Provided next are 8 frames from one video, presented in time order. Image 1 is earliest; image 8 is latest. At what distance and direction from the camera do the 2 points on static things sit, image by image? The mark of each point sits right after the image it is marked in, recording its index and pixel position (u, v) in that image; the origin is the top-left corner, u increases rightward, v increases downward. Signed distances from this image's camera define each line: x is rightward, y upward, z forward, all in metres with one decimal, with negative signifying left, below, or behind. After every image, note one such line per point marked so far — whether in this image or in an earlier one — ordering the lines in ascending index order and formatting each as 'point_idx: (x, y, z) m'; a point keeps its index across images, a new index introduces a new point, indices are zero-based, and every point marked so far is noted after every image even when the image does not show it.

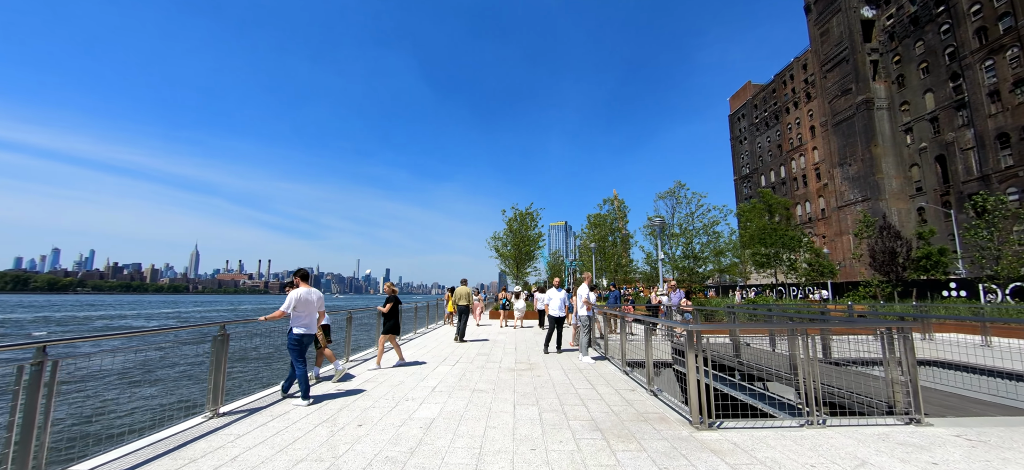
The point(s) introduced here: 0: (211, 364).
0: (-3.8, -1.6, +4.8) m
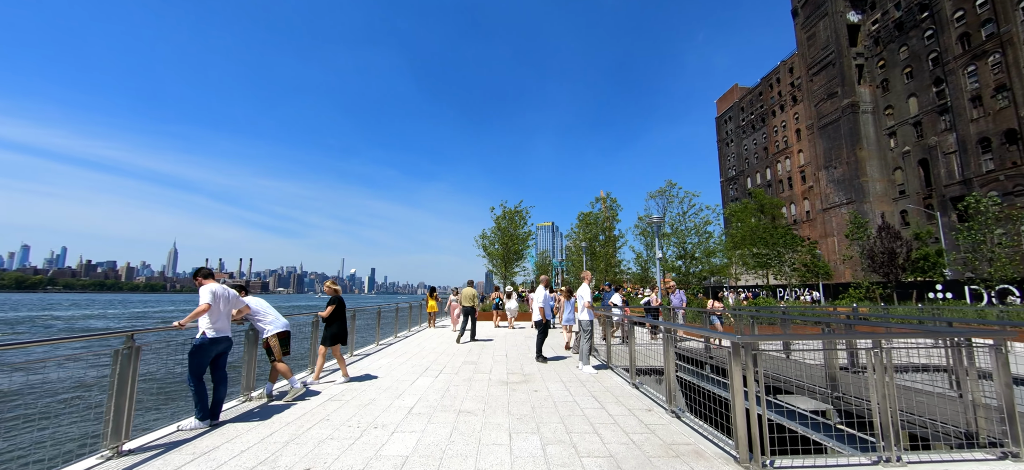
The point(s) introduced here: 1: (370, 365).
0: (-3.8, -1.4, +3.7) m
1: (-2.9, -2.7, +7.8) m
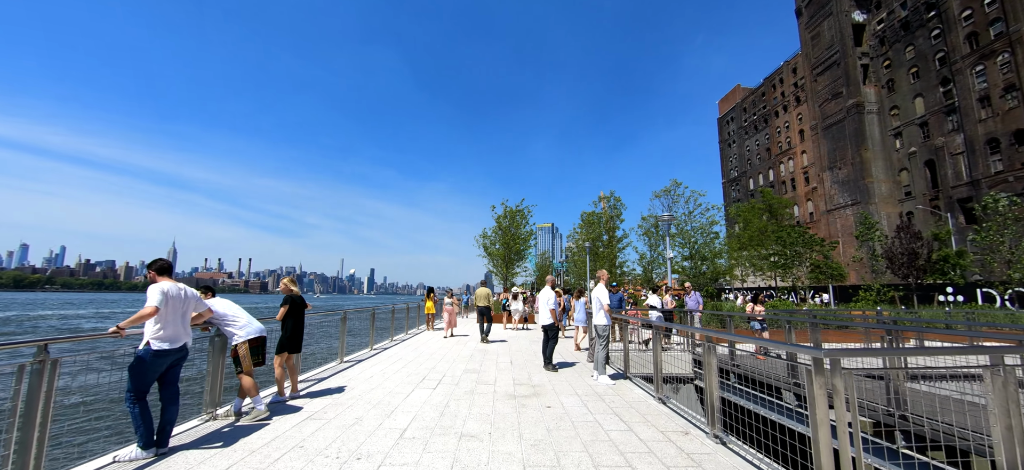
0: (-3.7, -1.3, +2.9) m
1: (-2.8, -2.5, +7.0) m
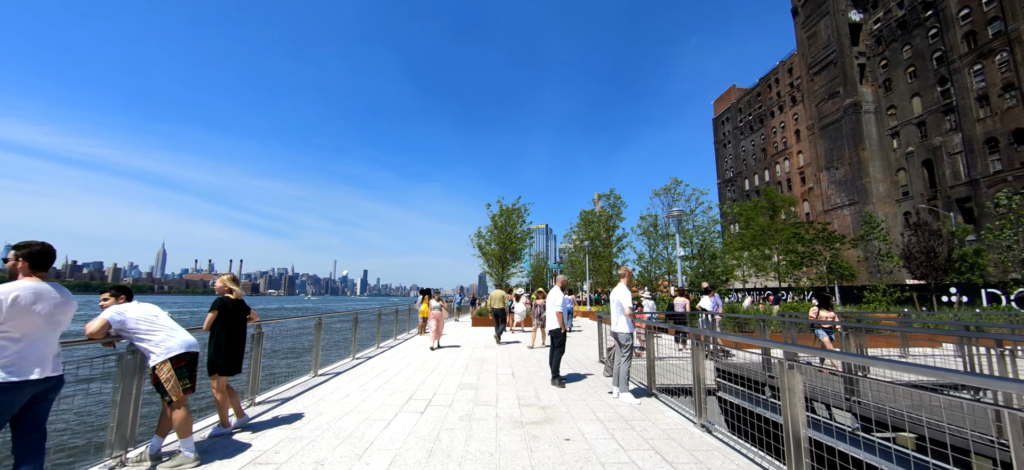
0: (-3.6, -1.1, +1.7) m
1: (-2.7, -2.4, +5.9) m
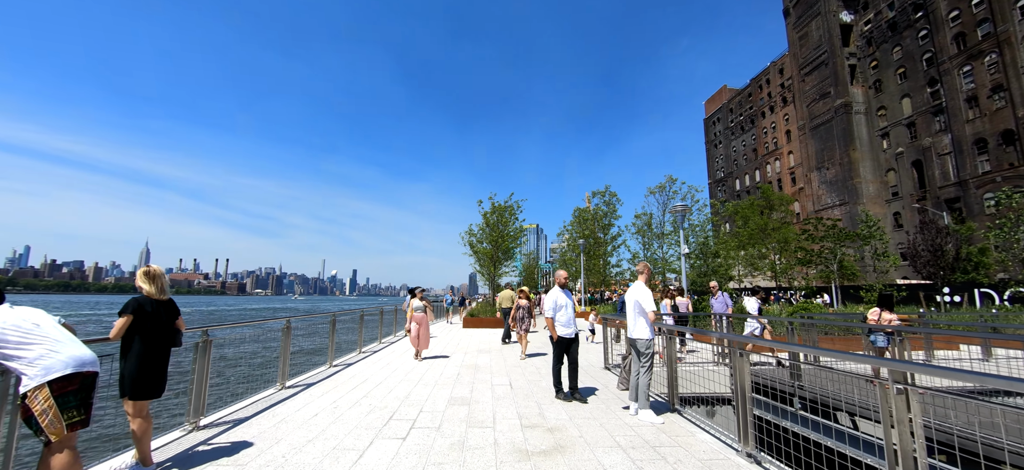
0: (-3.5, -1.0, +0.8) m
1: (-2.7, -2.2, +5.0) m
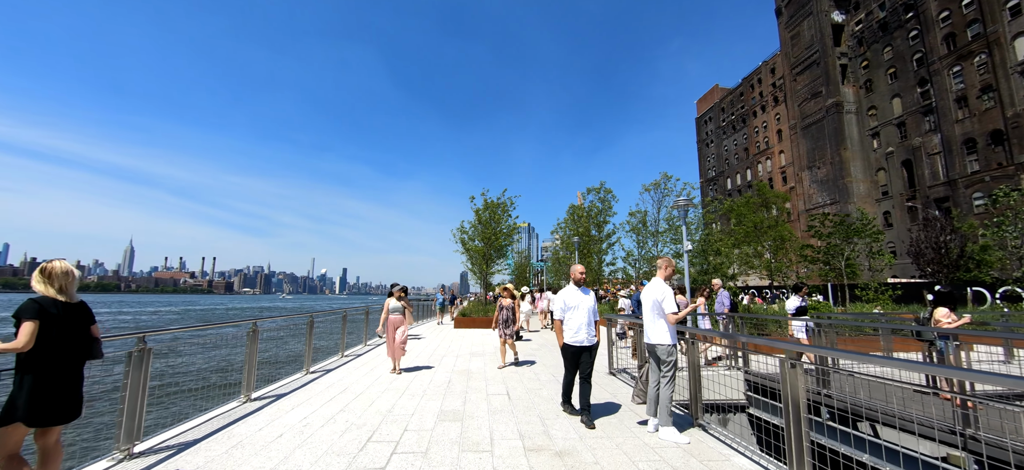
0: (-3.4, -0.9, 0.0) m
1: (-2.7, -2.1, +4.2) m
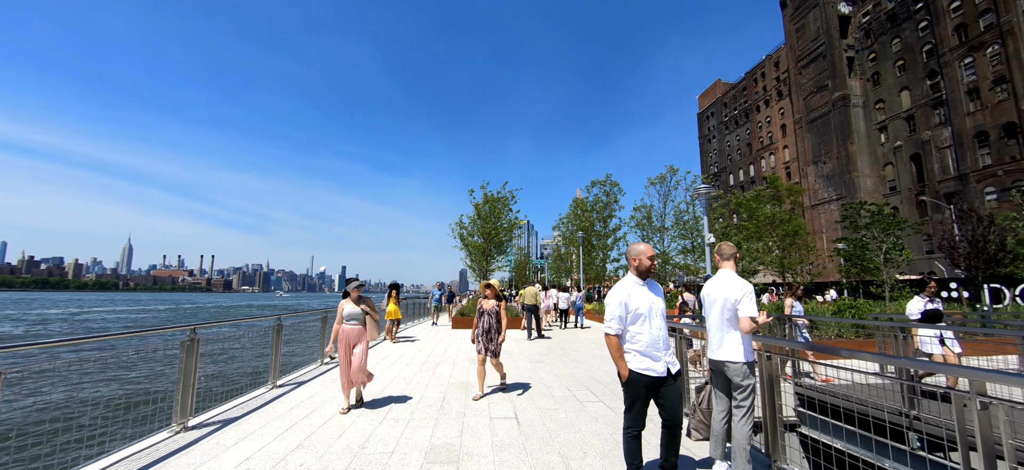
0: (-3.2, -0.7, -1.2) m
1: (-2.6, -1.9, +3.1) m
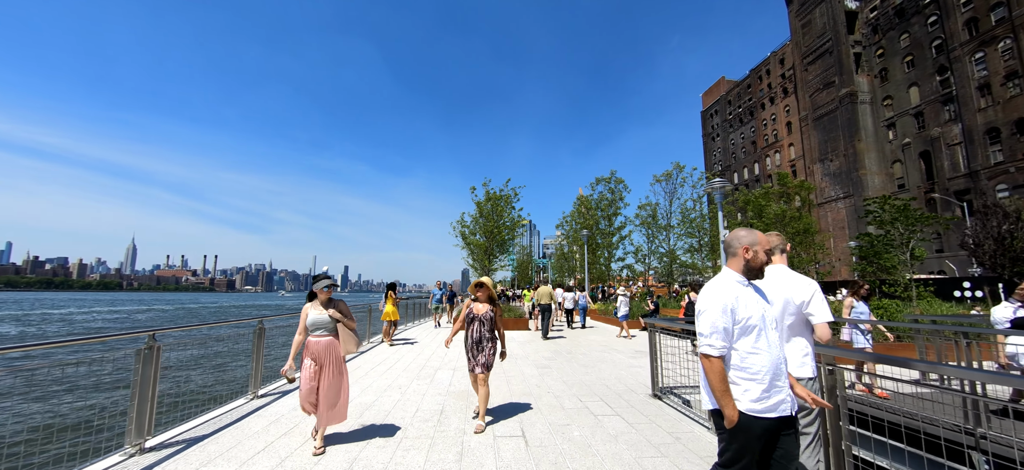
0: (-3.2, -0.6, -1.7) m
1: (-2.5, -1.9, +2.5) m
